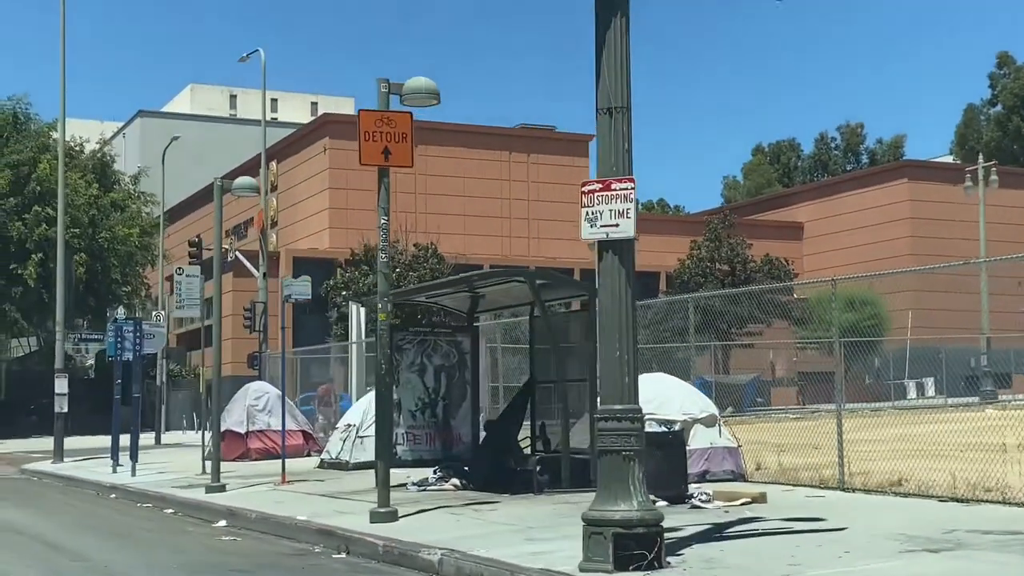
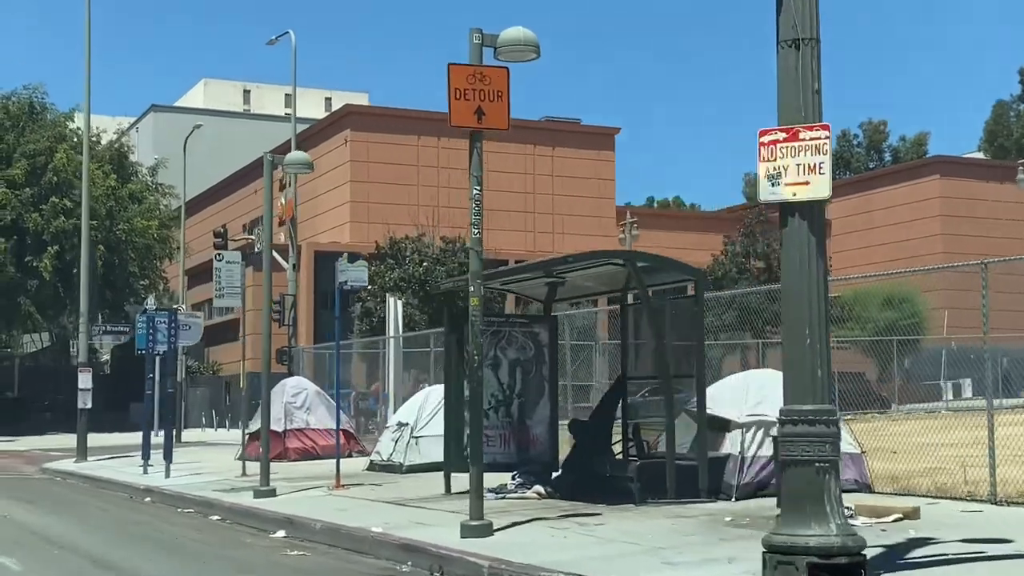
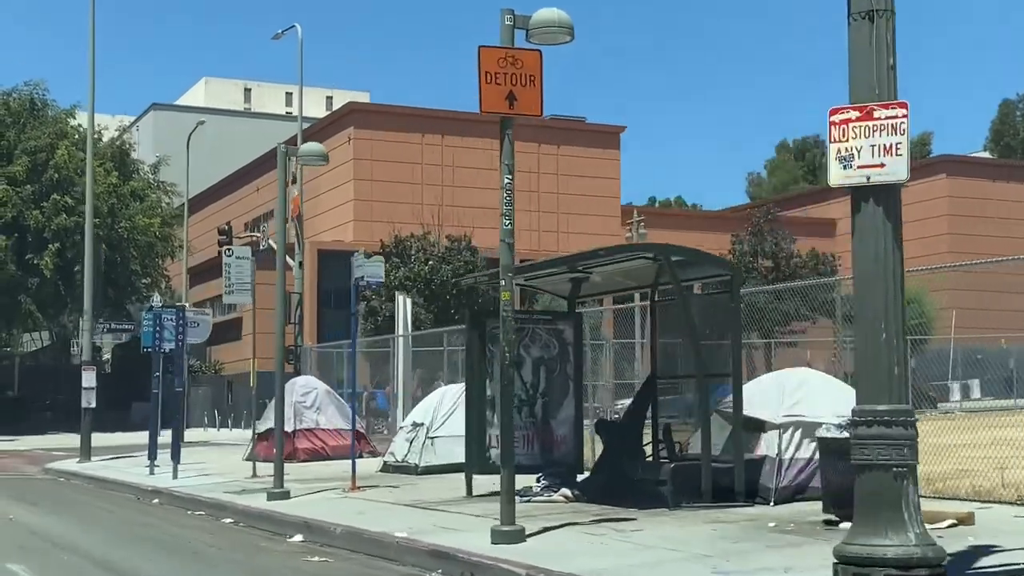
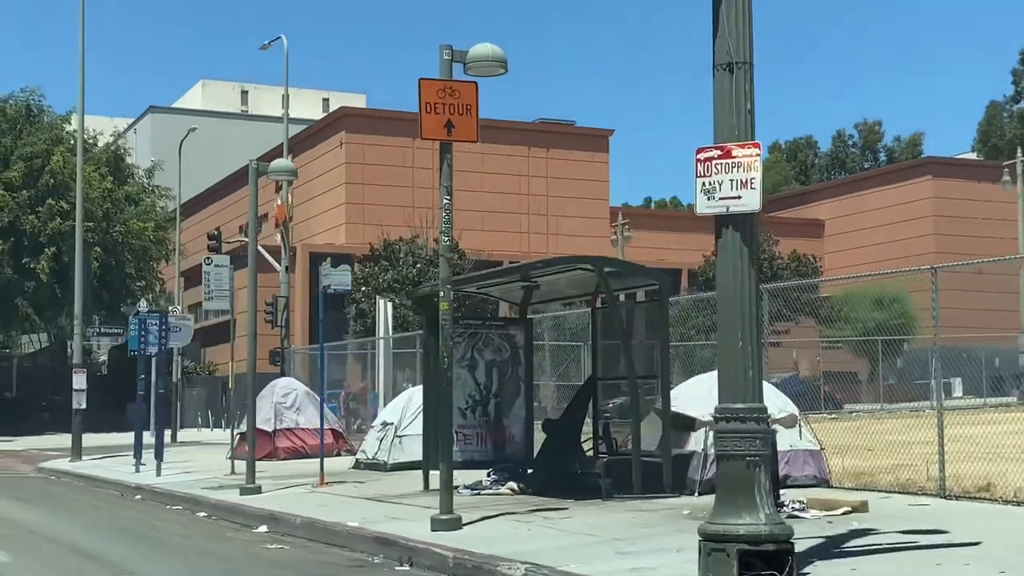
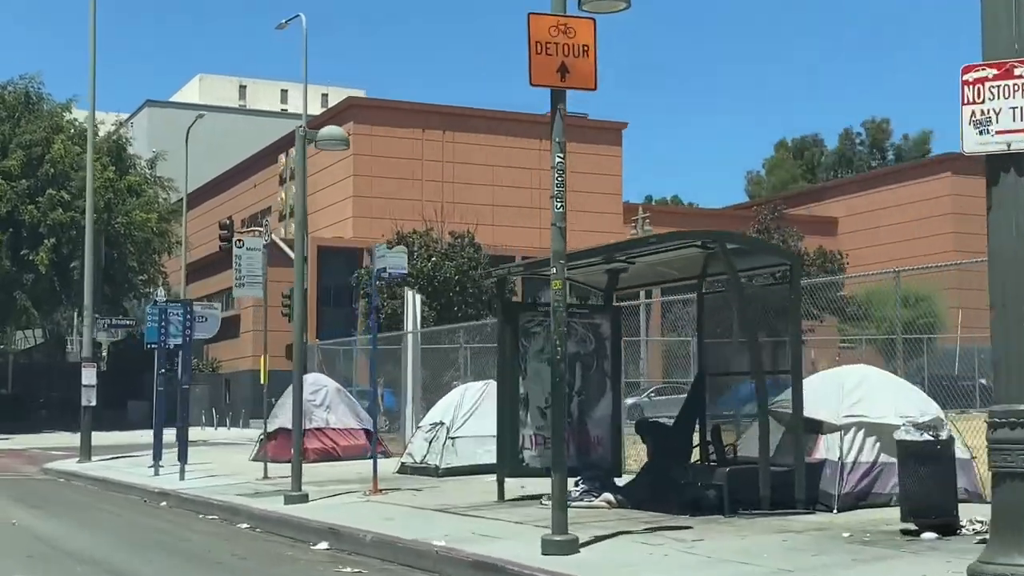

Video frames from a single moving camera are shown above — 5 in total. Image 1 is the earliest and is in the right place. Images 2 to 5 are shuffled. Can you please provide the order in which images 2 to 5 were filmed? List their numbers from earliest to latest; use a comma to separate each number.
4, 2, 3, 5
